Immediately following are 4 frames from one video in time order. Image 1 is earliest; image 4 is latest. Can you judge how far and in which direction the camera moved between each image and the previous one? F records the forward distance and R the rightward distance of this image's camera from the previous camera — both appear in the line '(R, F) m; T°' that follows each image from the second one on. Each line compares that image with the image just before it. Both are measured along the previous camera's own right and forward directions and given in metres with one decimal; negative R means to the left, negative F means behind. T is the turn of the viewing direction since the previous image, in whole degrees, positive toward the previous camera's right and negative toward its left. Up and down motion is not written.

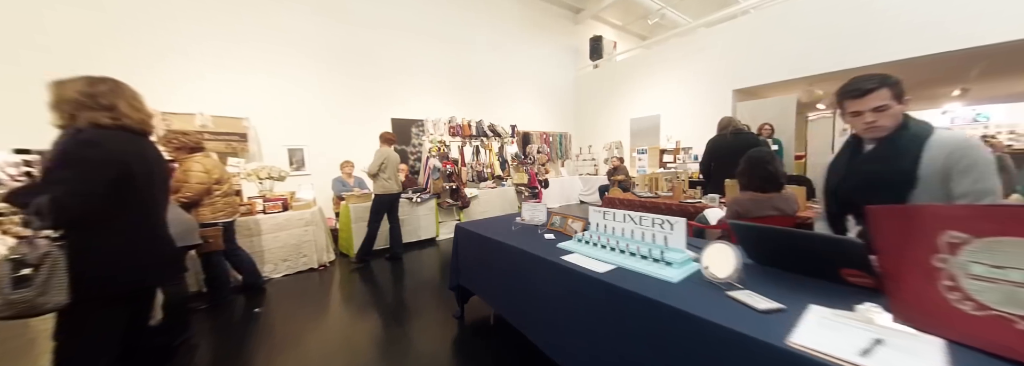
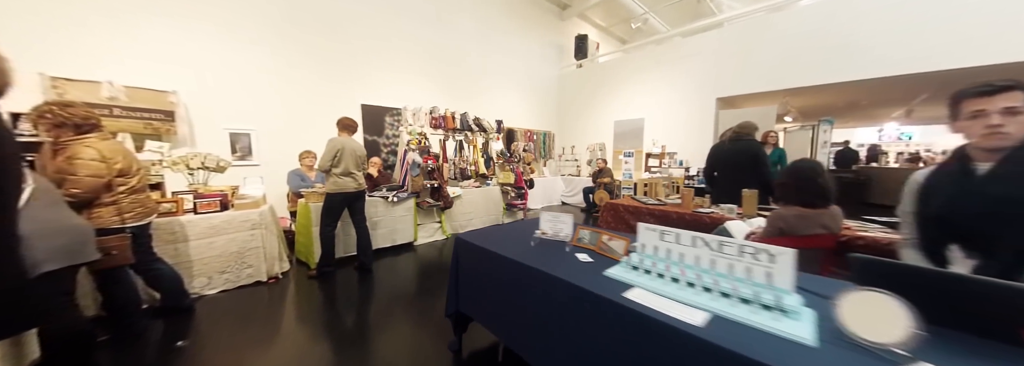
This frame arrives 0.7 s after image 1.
(-0.2, +0.4) m; +6°
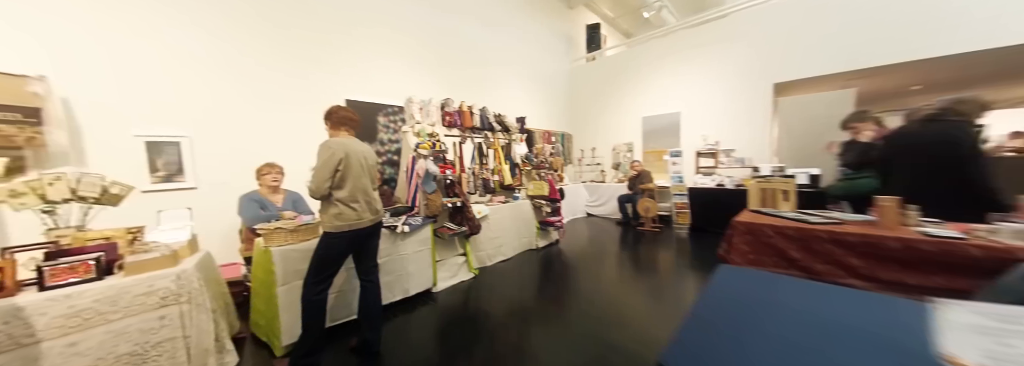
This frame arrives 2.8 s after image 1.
(-0.6, +1.0) m; +3°
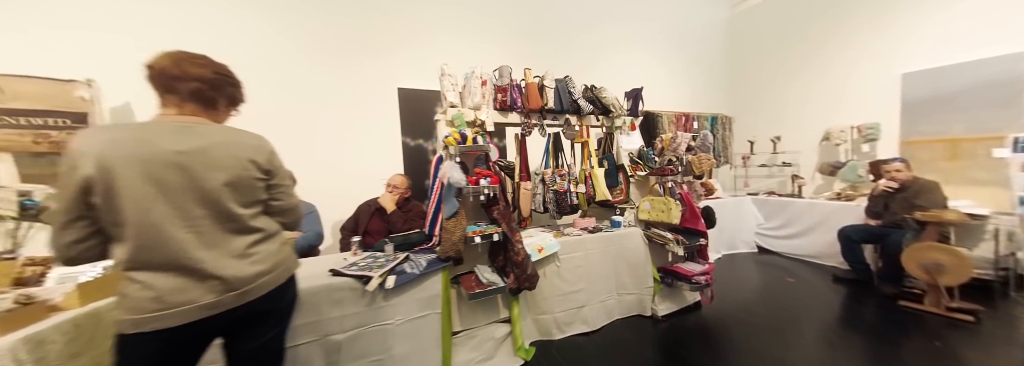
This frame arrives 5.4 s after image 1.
(+0.2, +1.3) m; -25°
